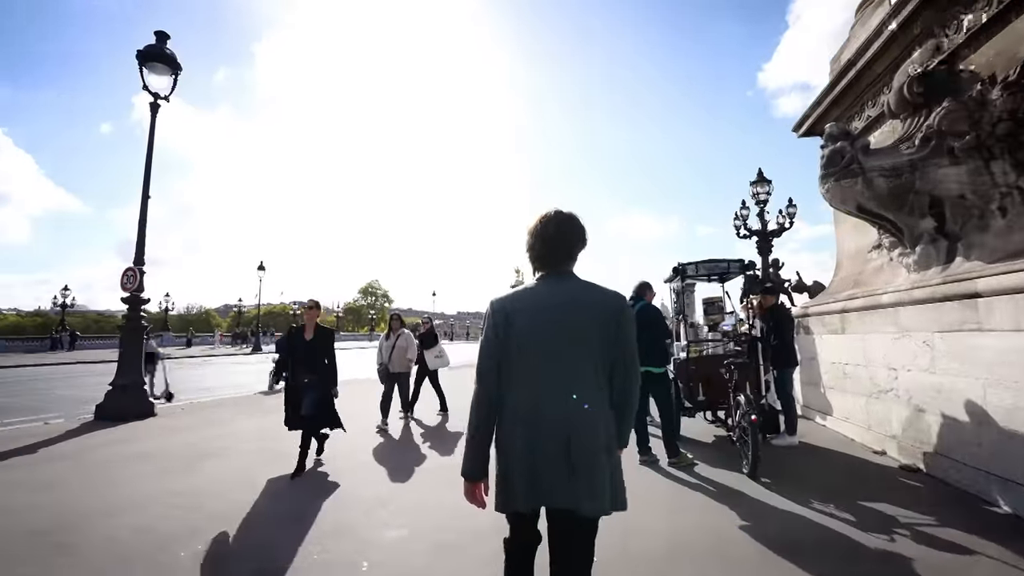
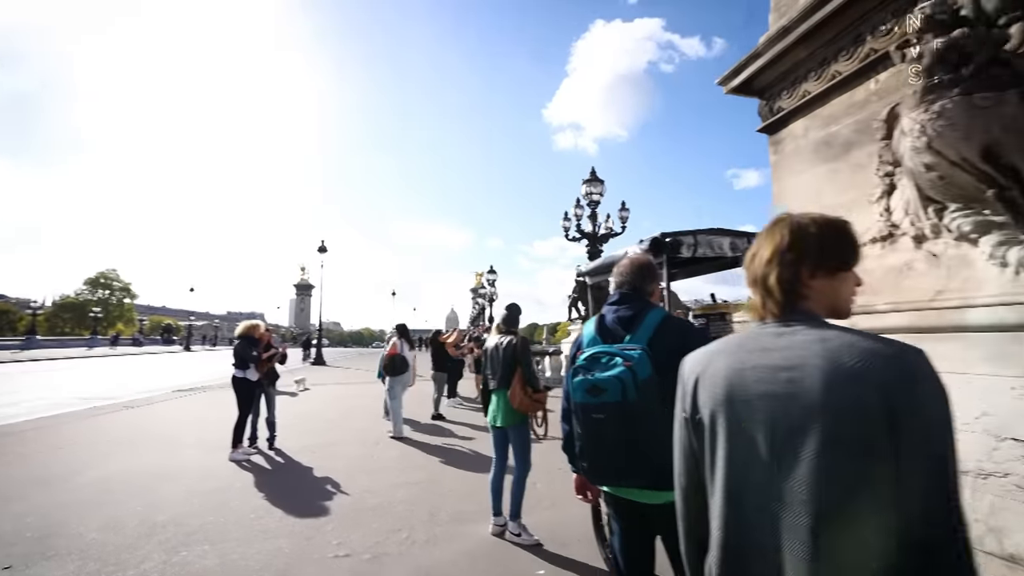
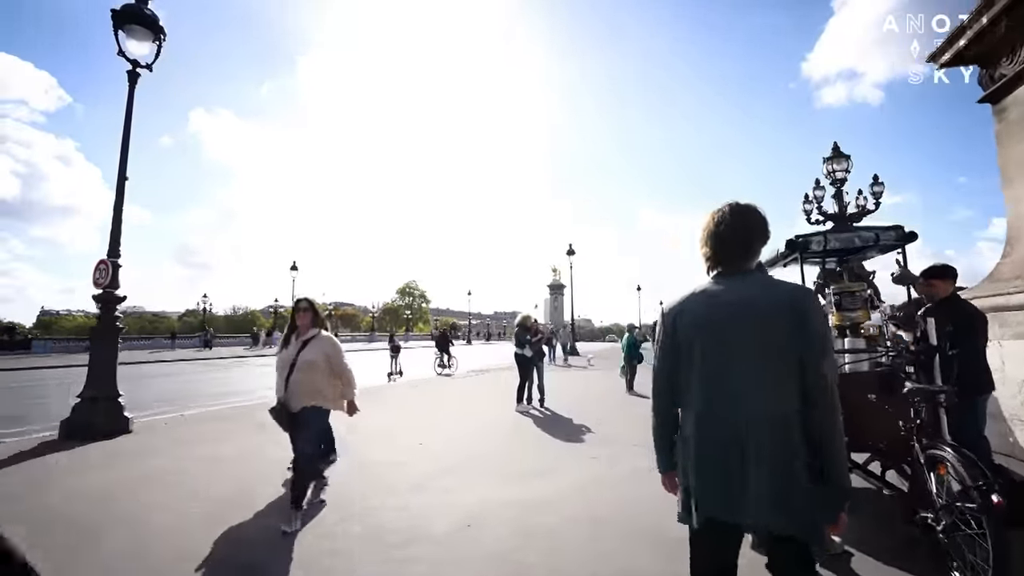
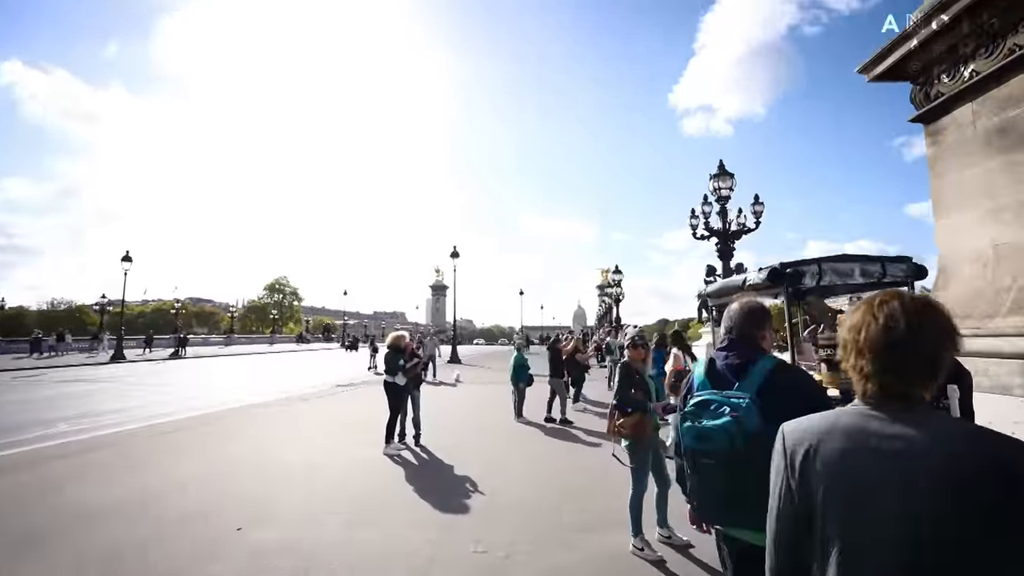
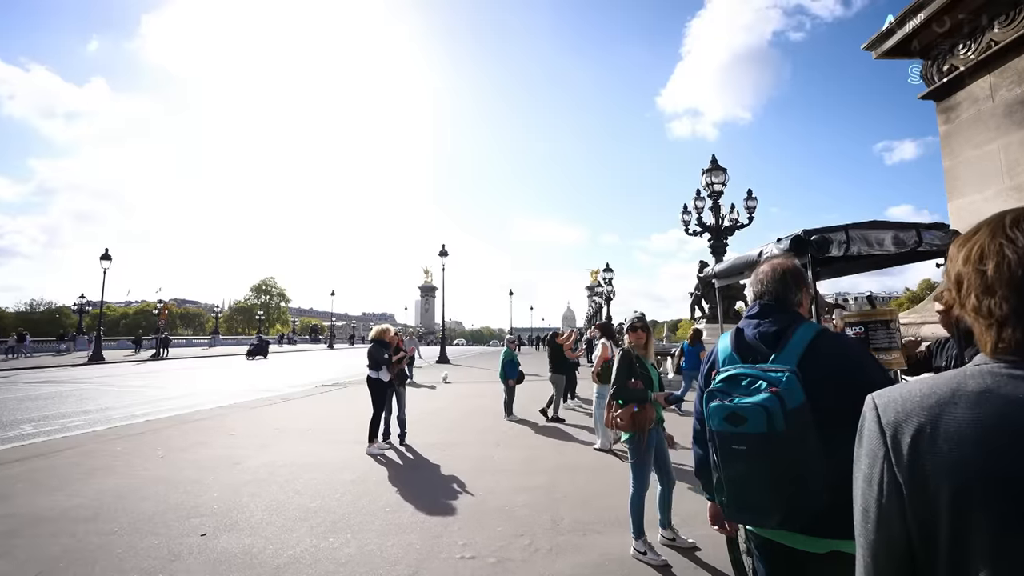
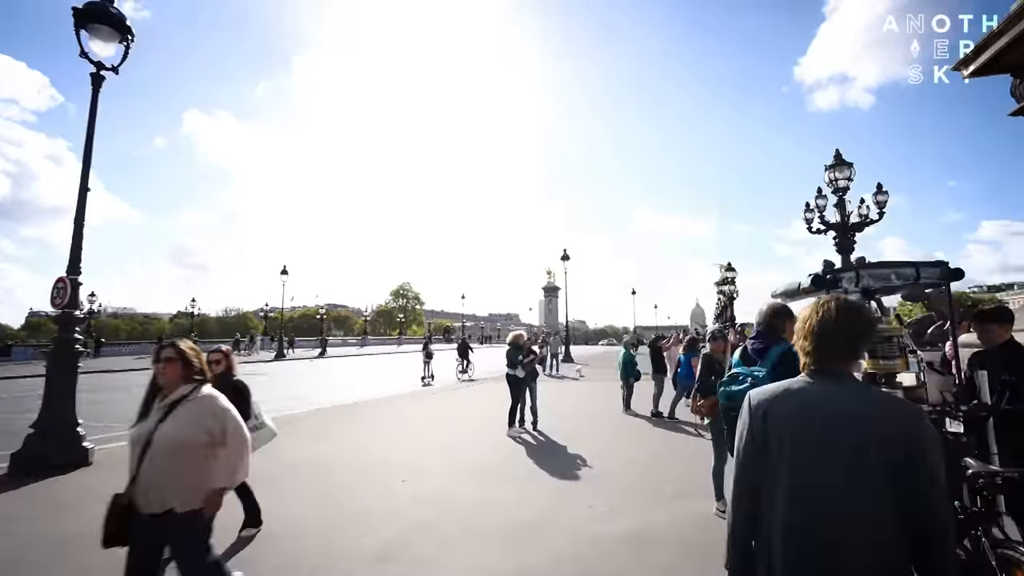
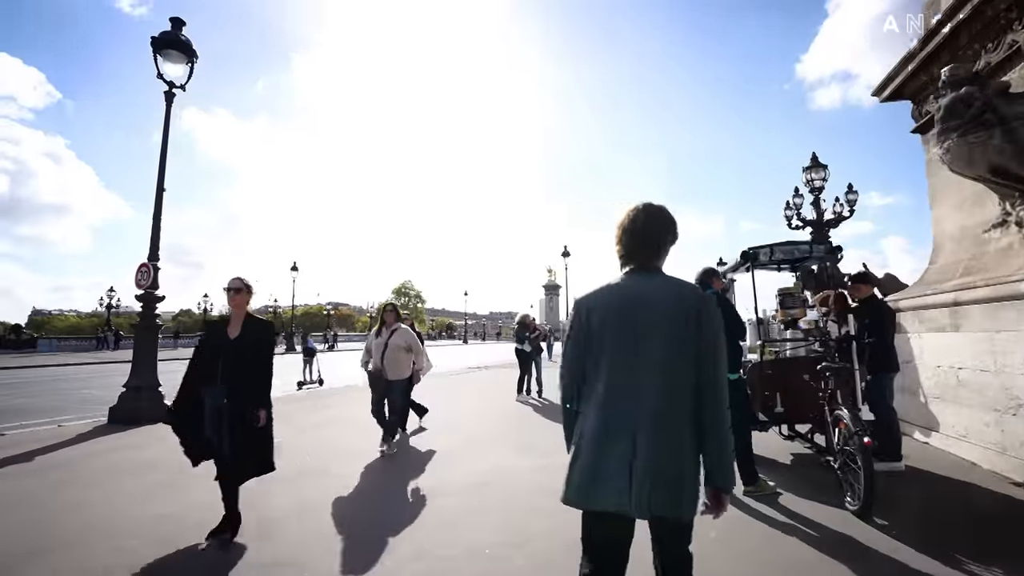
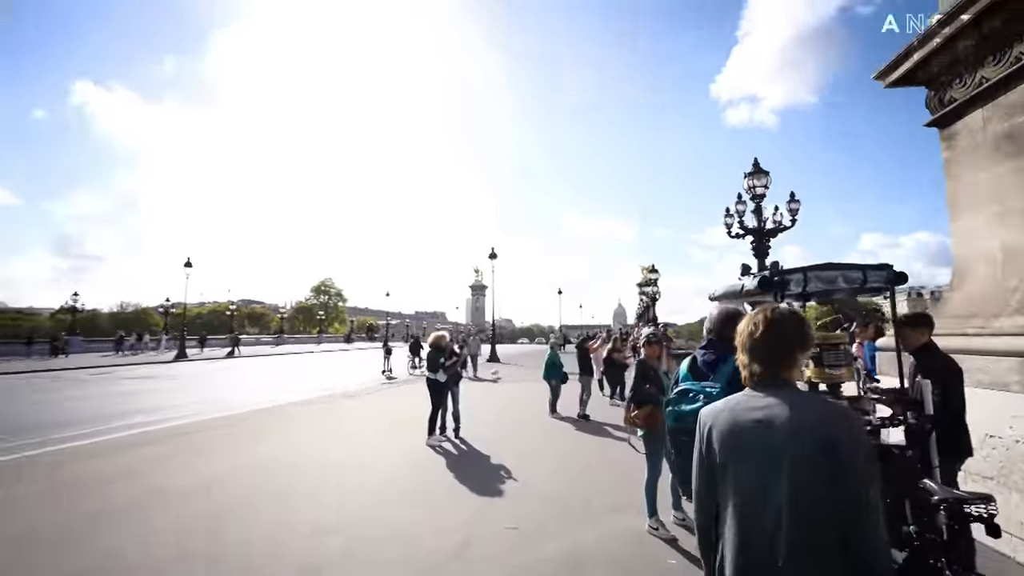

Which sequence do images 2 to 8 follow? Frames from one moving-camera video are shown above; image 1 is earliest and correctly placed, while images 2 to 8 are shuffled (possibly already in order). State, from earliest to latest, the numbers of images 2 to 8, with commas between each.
7, 3, 6, 8, 4, 5, 2
